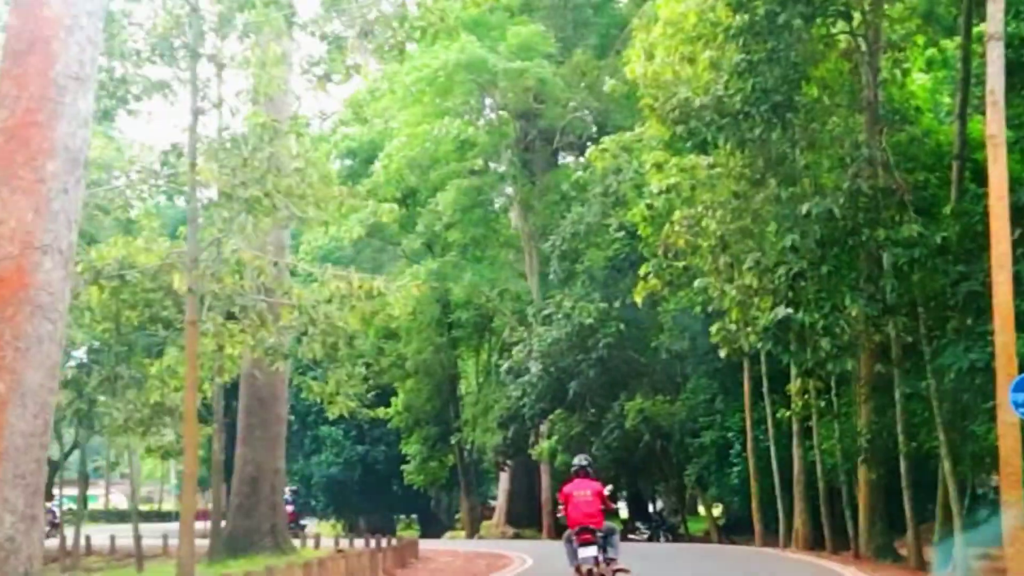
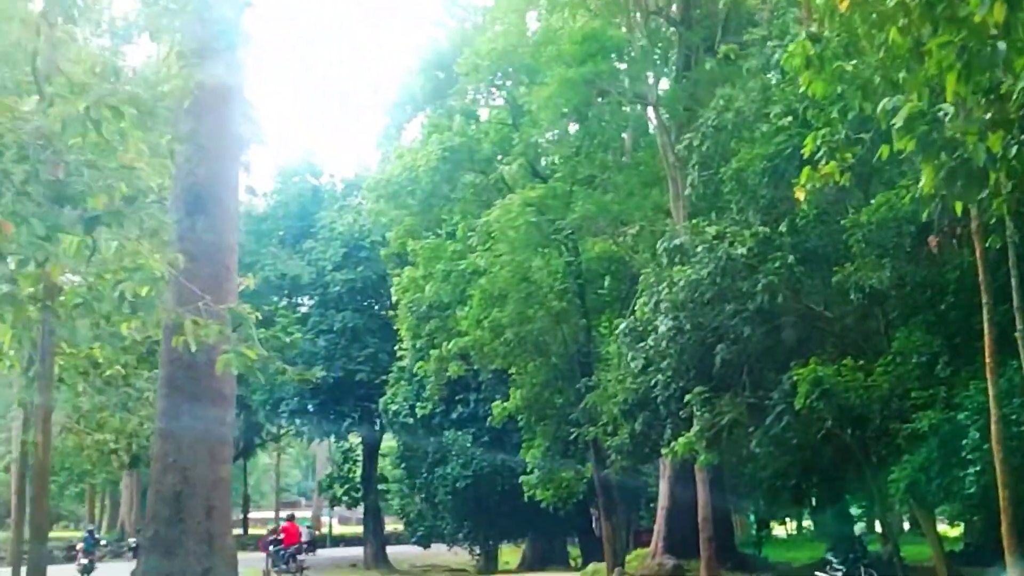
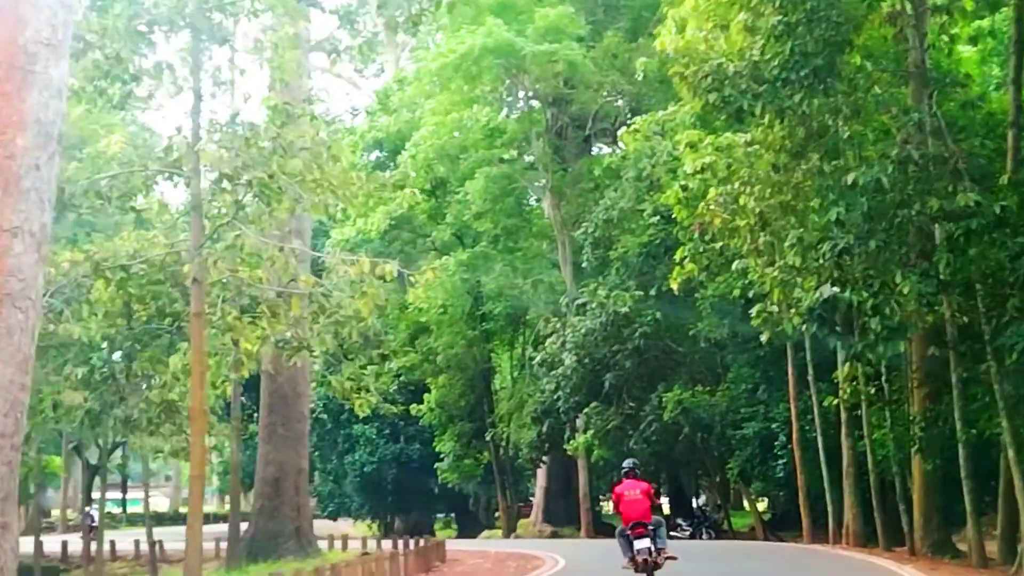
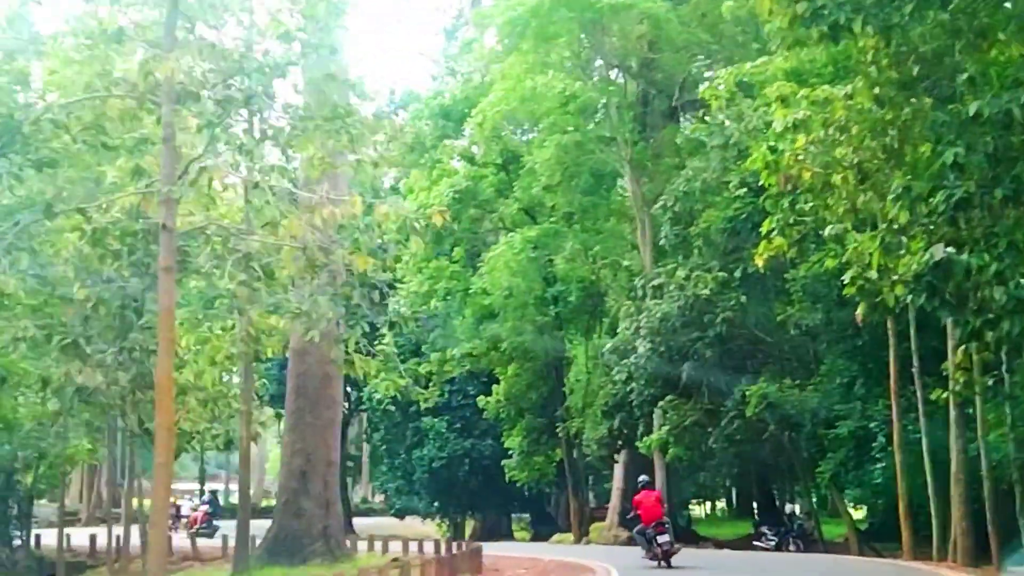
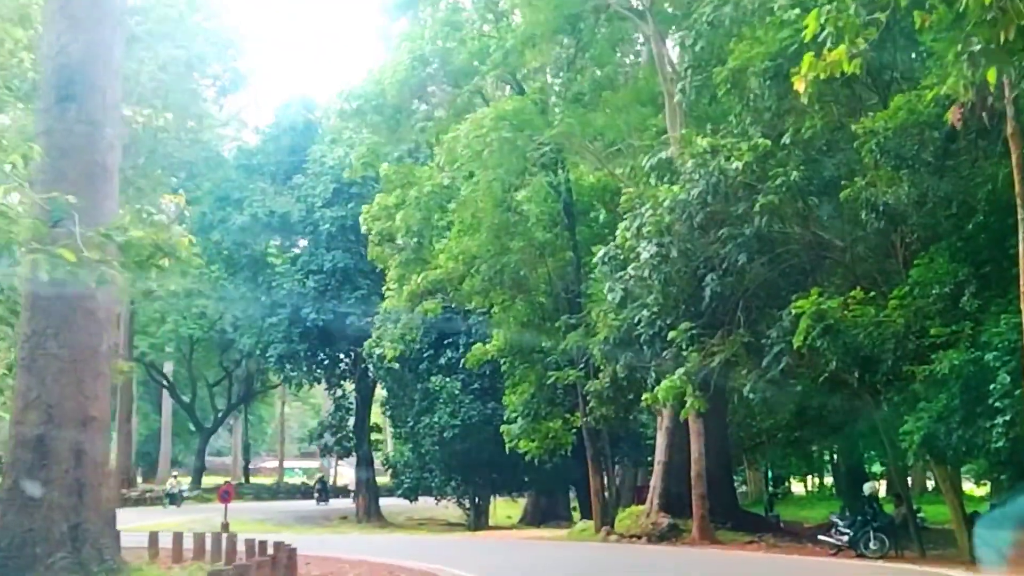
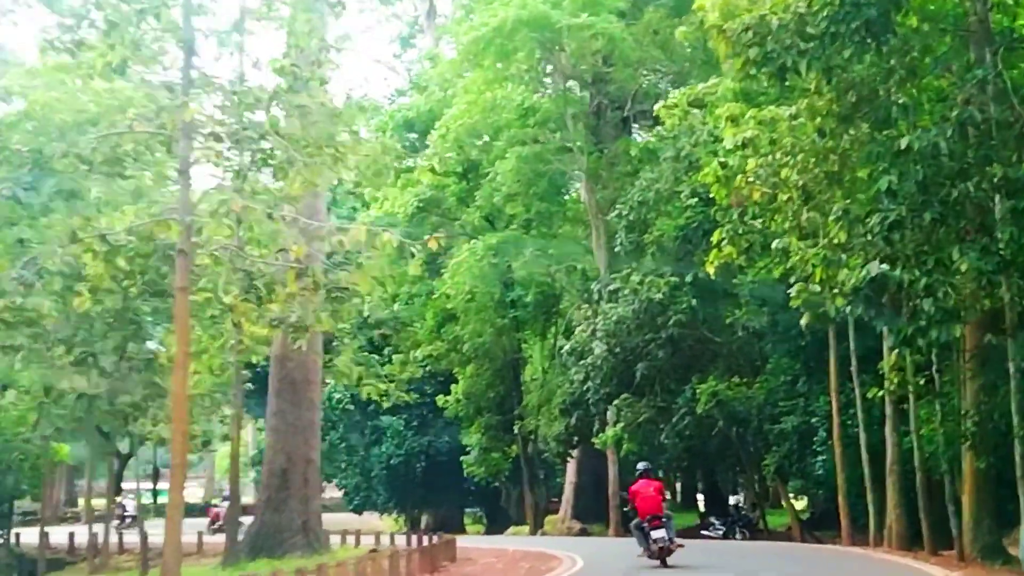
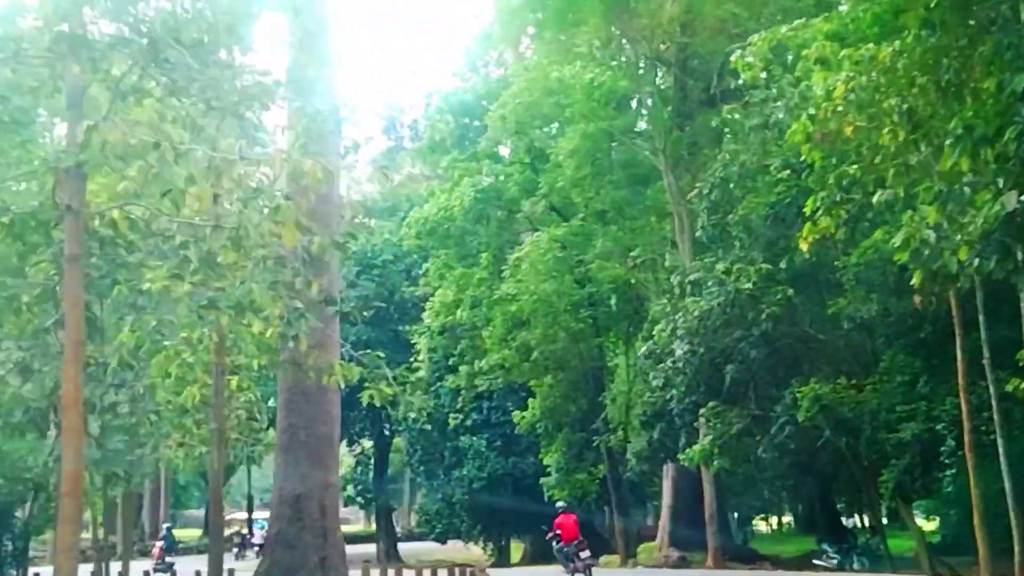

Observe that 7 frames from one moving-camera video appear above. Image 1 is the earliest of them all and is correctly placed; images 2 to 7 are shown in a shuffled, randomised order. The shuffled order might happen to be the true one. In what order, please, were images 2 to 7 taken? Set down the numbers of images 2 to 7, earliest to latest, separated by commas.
3, 6, 4, 7, 2, 5
